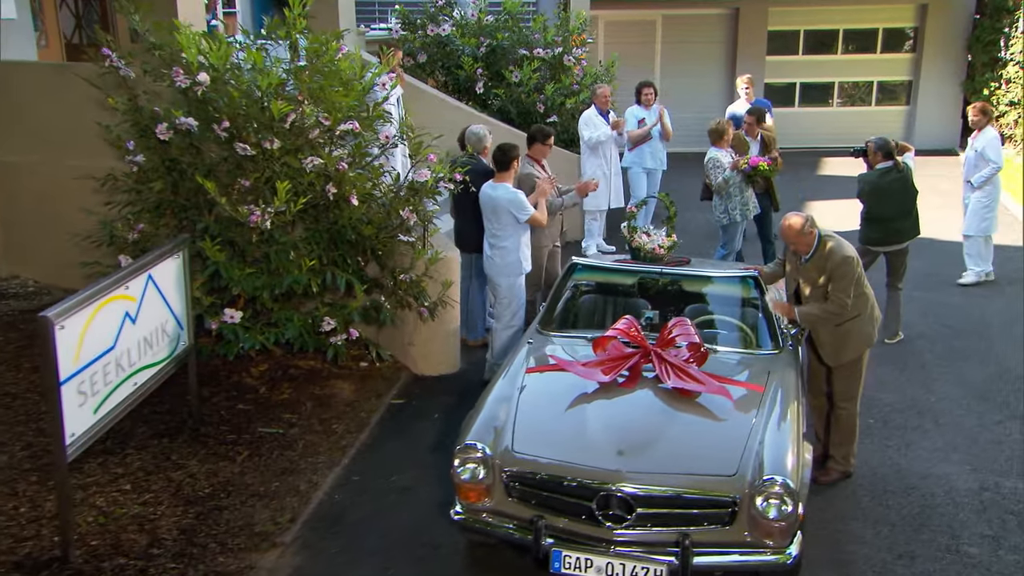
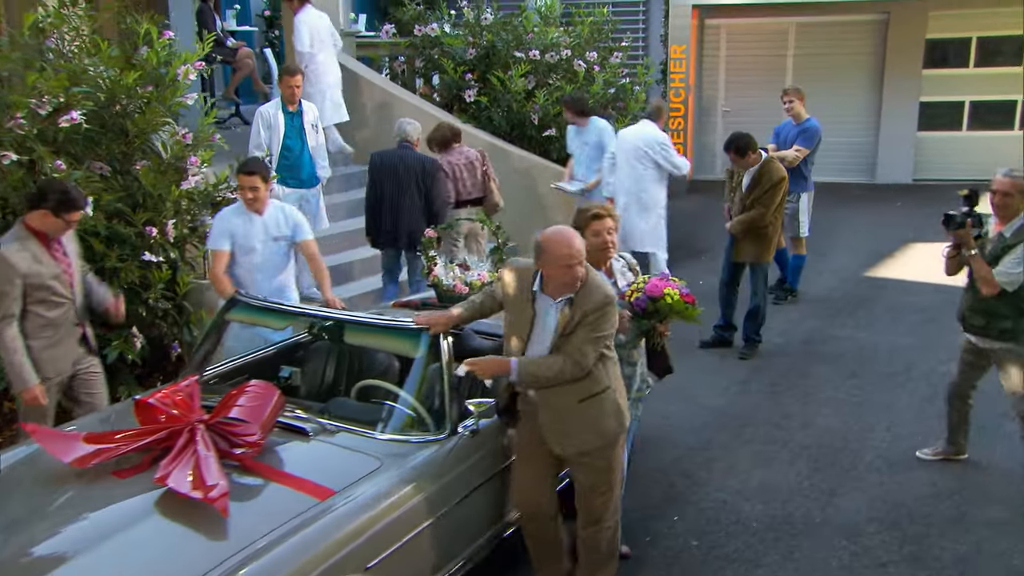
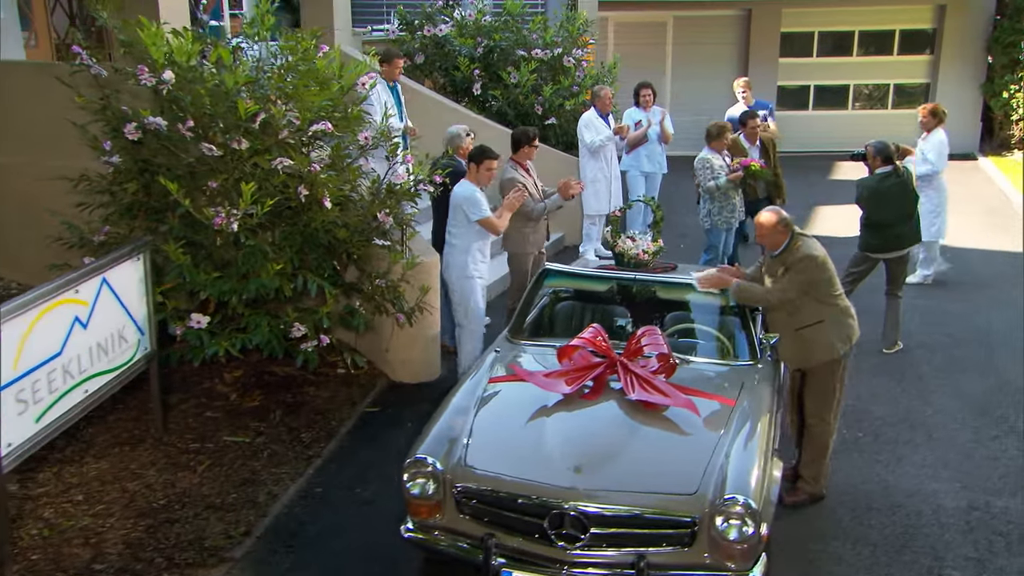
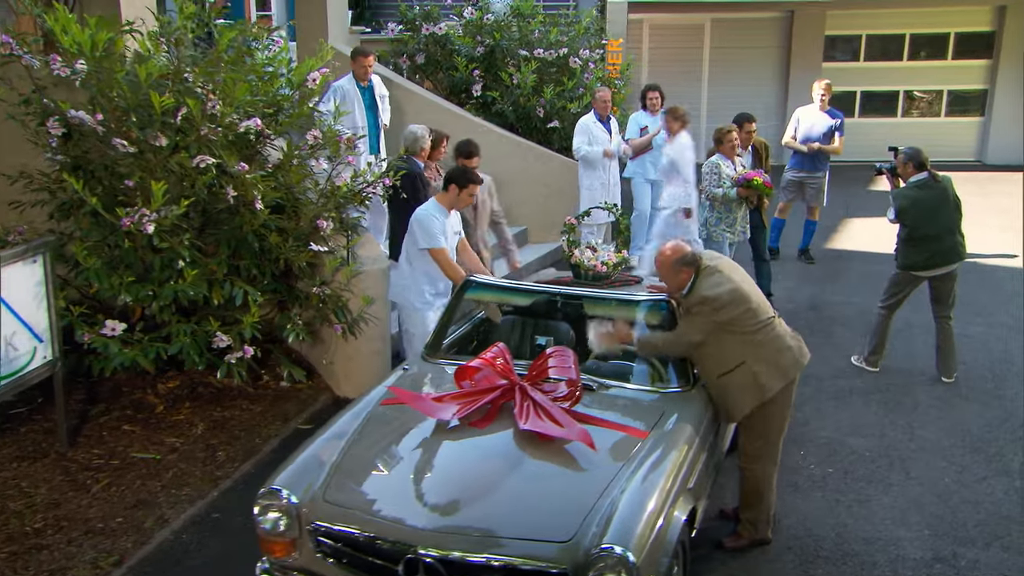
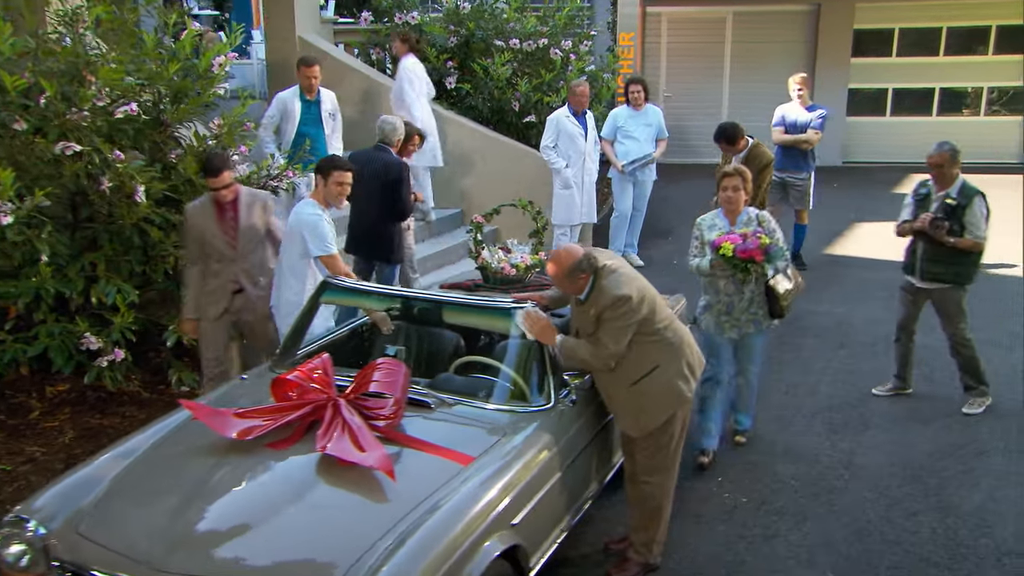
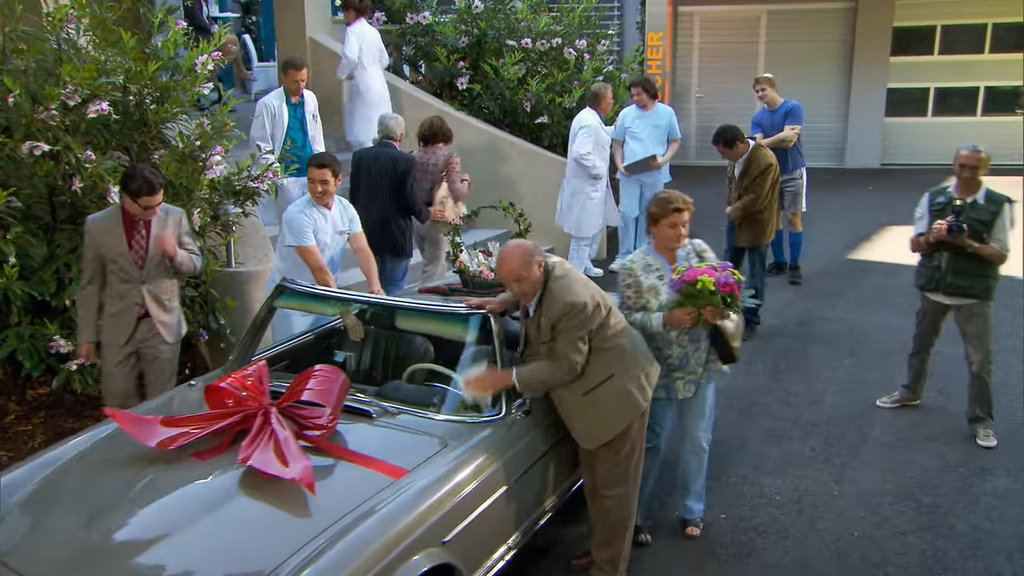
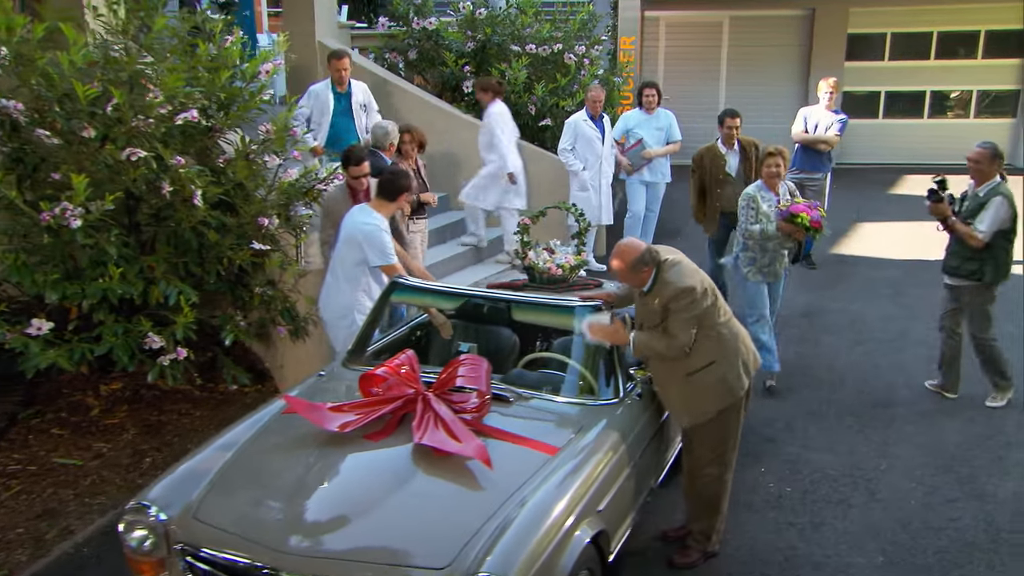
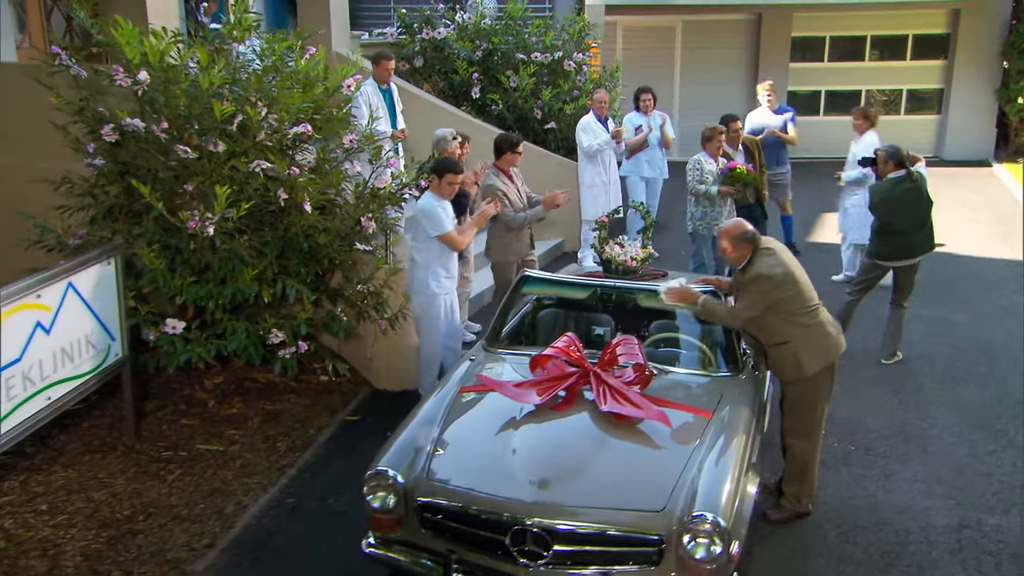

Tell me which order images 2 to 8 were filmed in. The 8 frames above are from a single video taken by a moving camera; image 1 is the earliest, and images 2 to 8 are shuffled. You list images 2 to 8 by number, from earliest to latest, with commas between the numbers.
3, 8, 4, 7, 5, 6, 2
